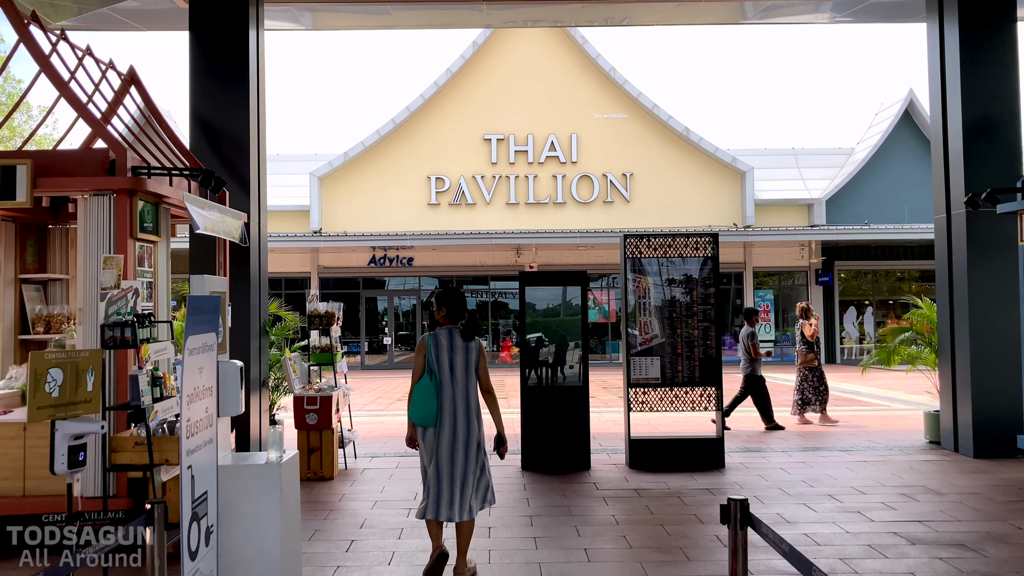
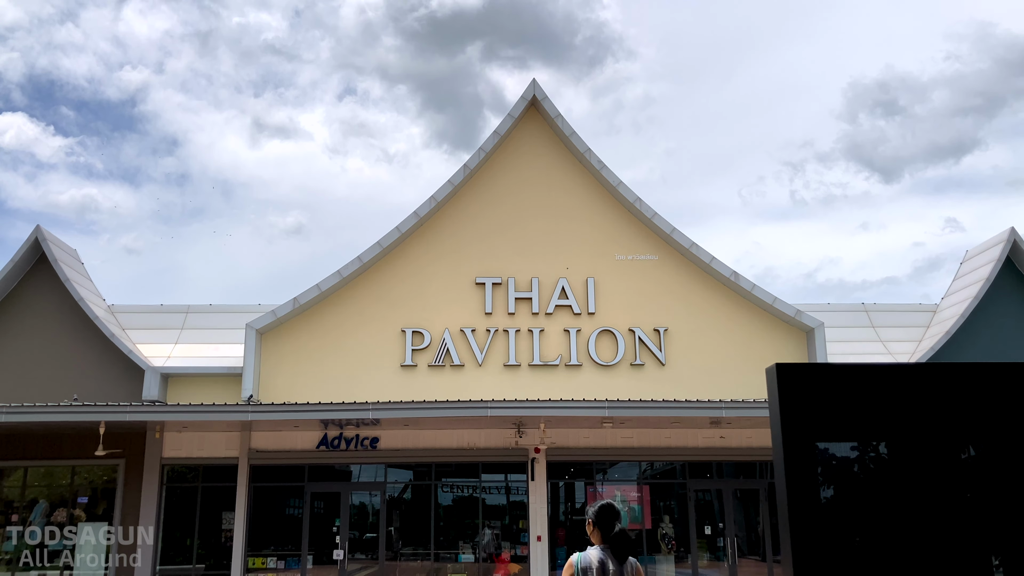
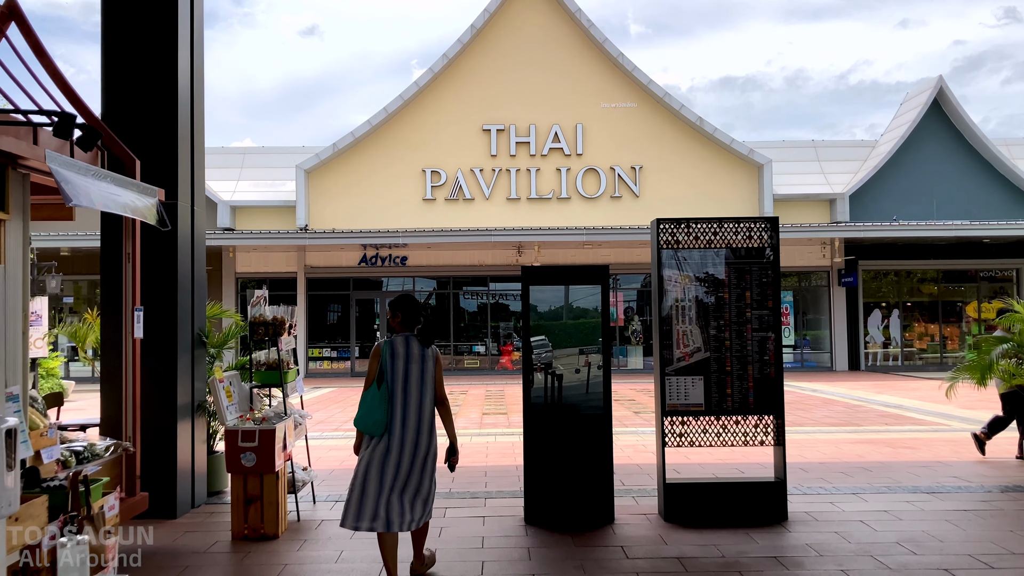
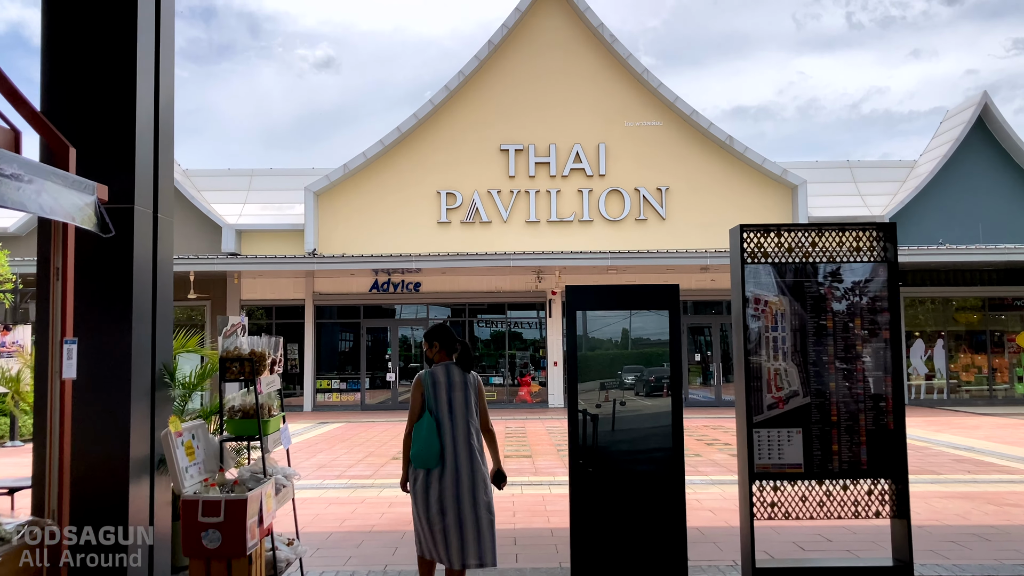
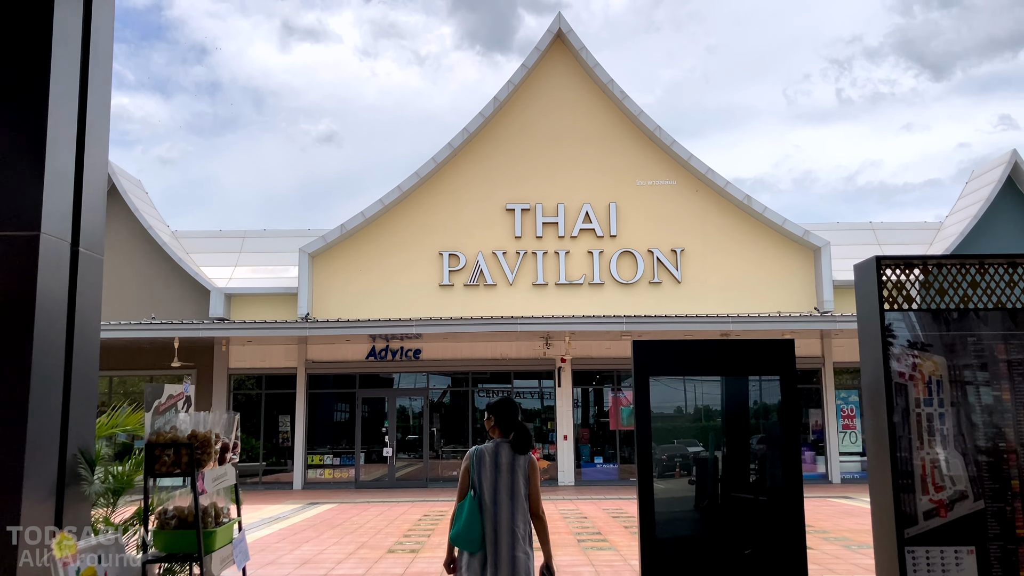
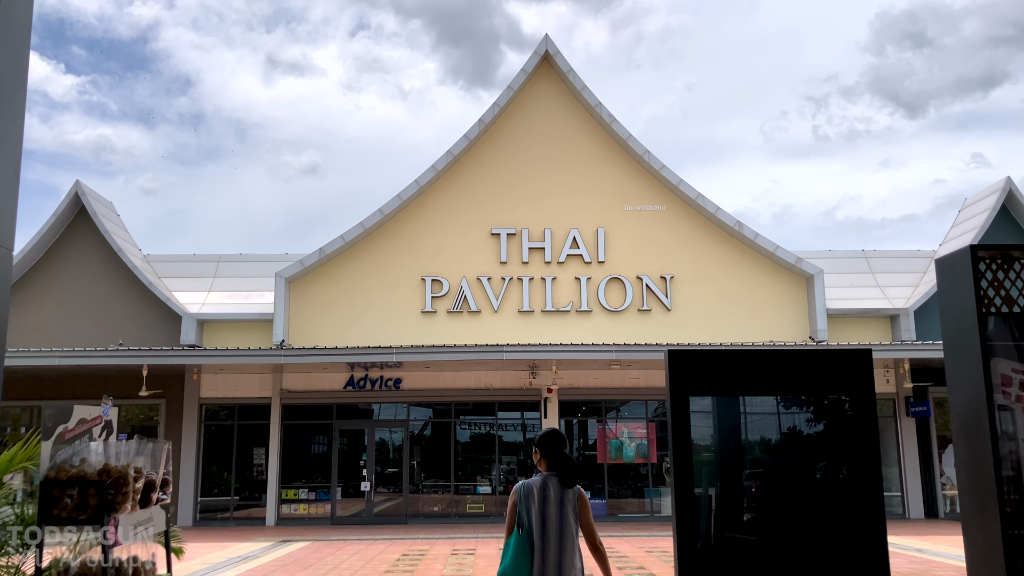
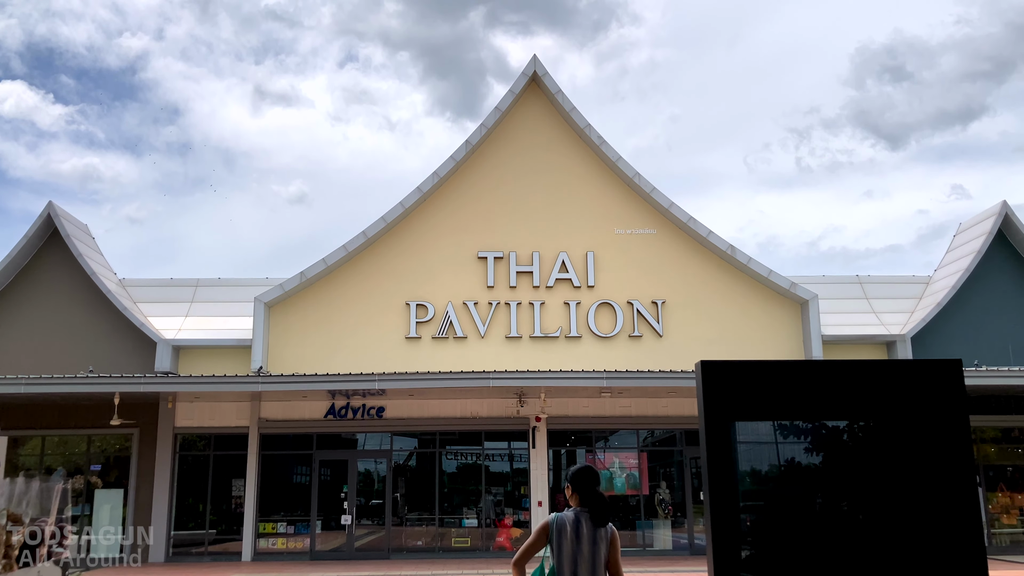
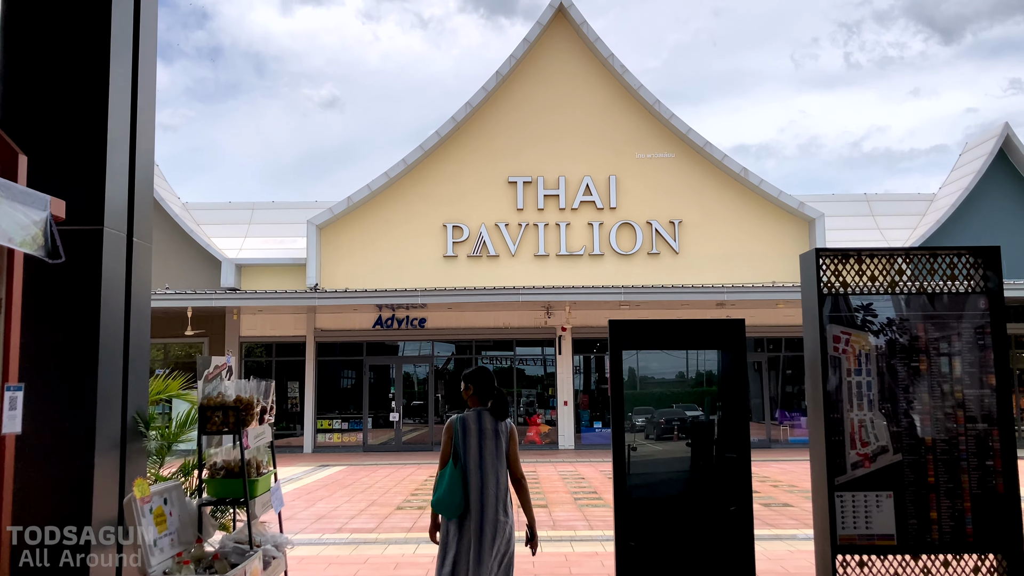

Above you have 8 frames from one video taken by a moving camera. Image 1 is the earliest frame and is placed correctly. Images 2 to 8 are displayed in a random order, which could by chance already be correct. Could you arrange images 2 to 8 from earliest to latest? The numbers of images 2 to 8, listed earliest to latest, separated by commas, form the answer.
3, 4, 8, 5, 6, 7, 2
